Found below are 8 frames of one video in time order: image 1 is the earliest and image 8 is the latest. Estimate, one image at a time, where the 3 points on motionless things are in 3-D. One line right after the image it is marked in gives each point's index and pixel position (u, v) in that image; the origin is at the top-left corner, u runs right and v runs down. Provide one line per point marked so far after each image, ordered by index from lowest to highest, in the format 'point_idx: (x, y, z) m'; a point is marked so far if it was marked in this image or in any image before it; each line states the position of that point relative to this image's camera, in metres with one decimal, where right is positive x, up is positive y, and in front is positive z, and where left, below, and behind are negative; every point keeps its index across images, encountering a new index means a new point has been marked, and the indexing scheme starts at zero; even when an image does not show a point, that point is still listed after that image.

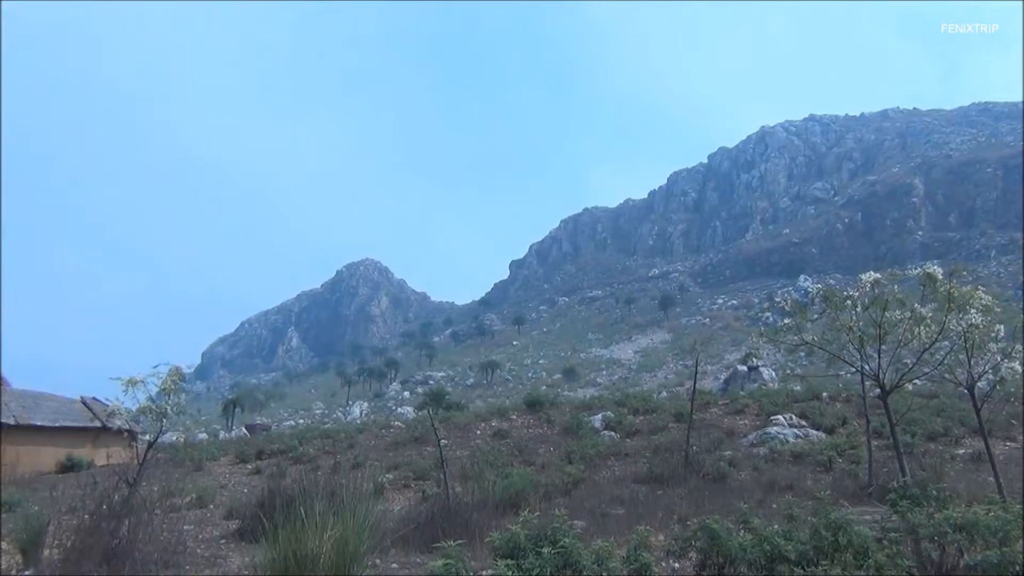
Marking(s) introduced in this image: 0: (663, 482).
0: (+3.0, -3.9, +16.2) m
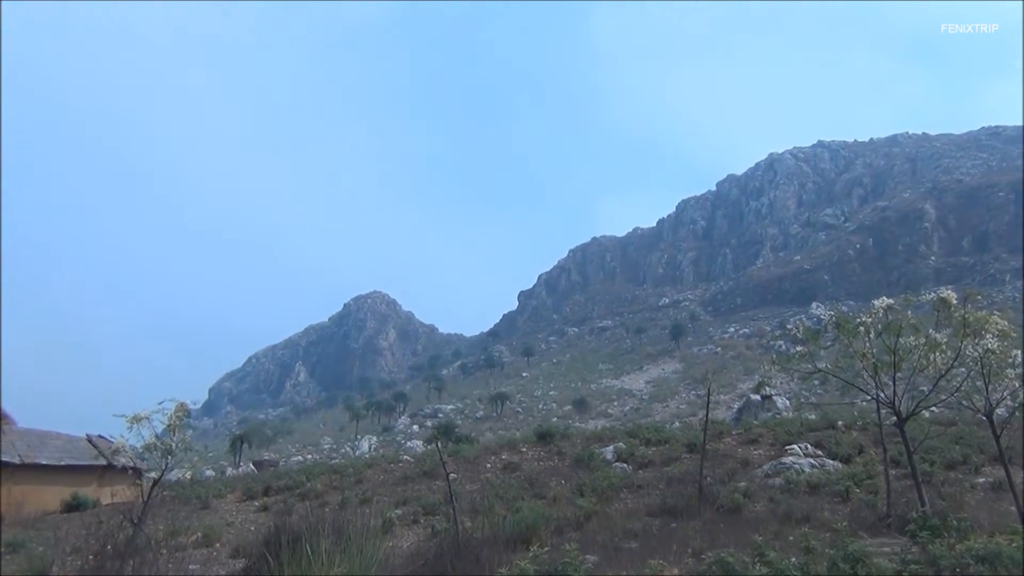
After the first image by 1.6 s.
0: (+3.2, -4.4, +15.8) m
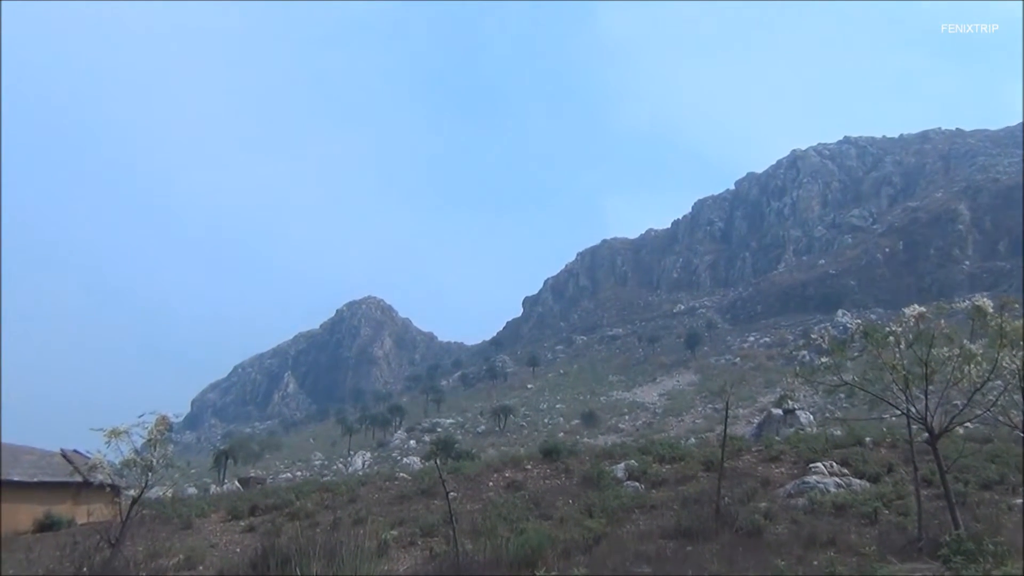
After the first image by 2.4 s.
0: (+3.3, -4.5, +14.7) m
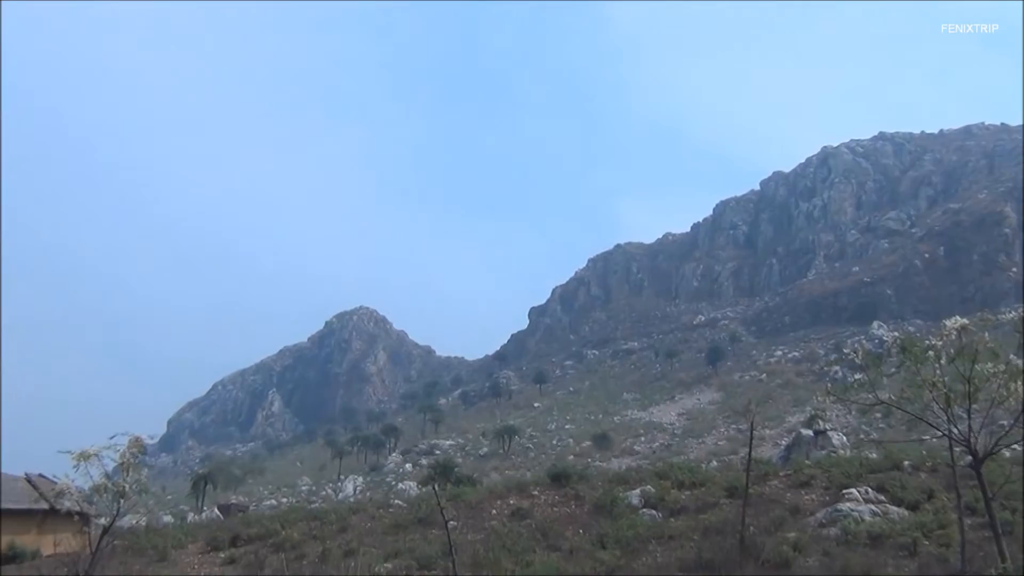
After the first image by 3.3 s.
0: (+3.4, -4.7, +13.4) m
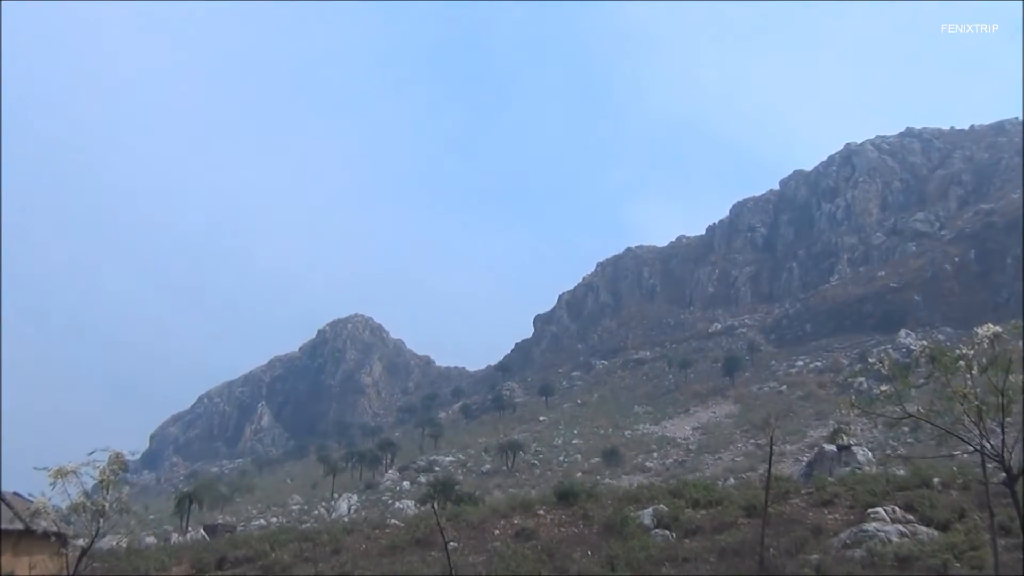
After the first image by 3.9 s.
0: (+3.4, -4.8, +12.5) m
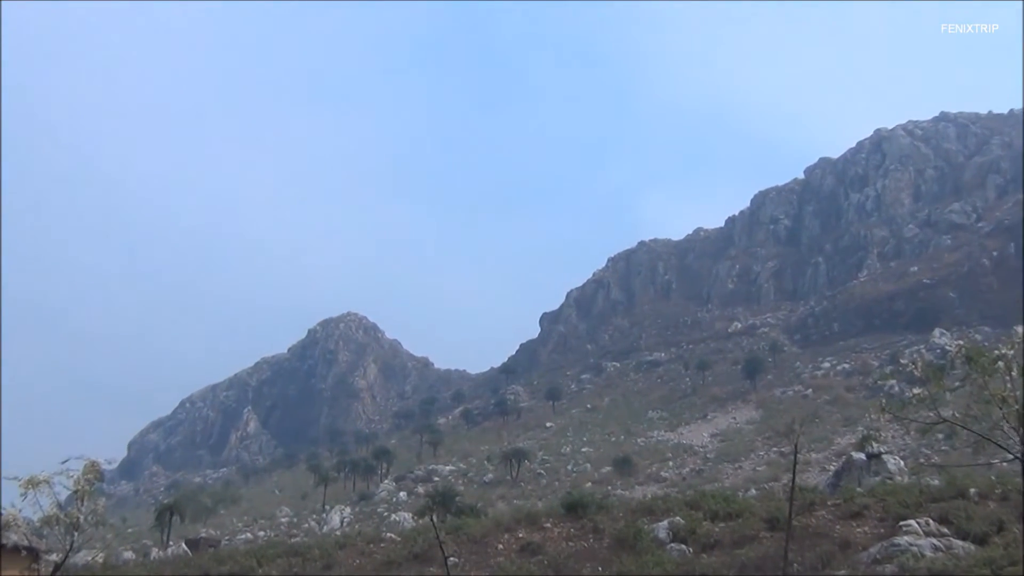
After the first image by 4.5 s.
0: (+3.5, -4.8, +11.6) m
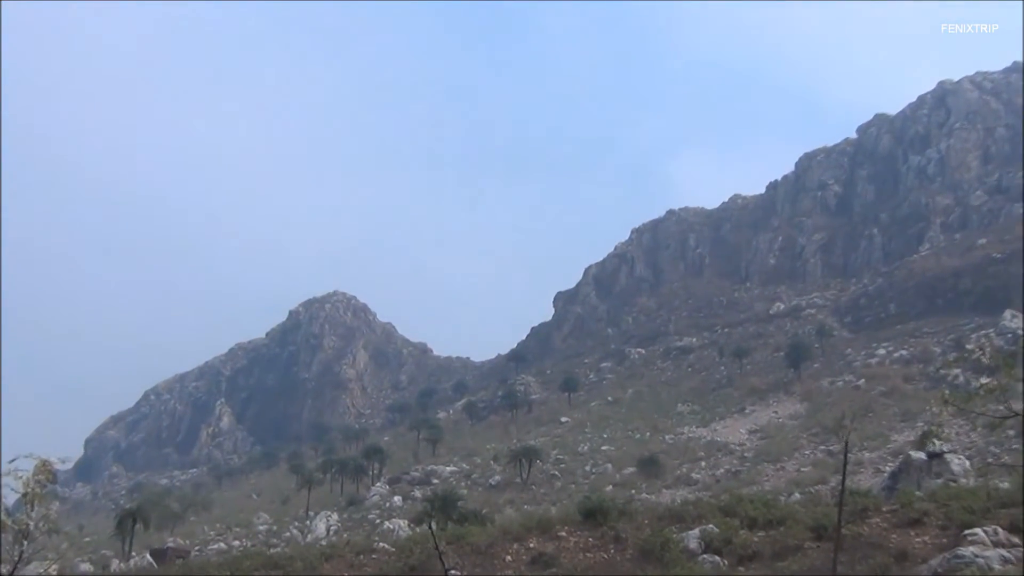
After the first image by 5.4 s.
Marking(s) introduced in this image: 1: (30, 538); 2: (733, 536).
0: (+3.6, -4.4, +10.0) m
1: (-6.6, -3.4, +11.1) m
2: (+3.5, -4.0, +13.7) m
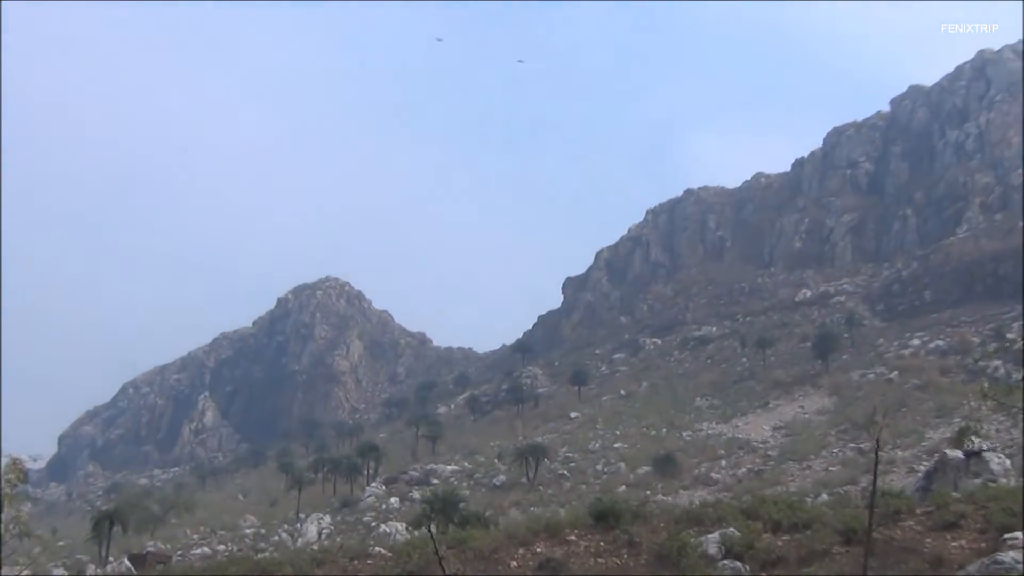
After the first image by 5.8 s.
0: (+3.7, -4.3, +9.3) m
1: (-6.6, -3.3, +10.4) m
2: (+3.6, -3.8, +12.9) m
